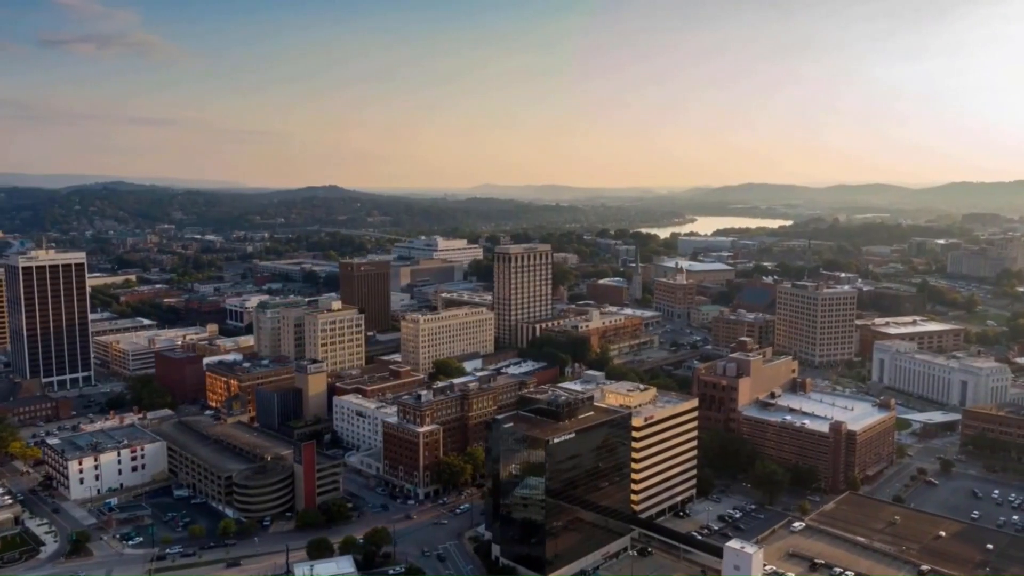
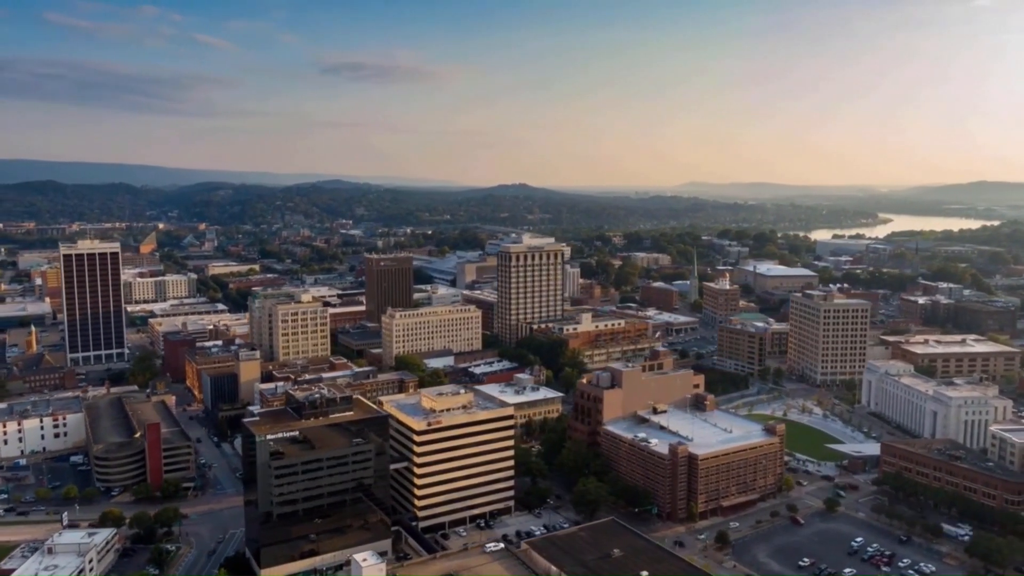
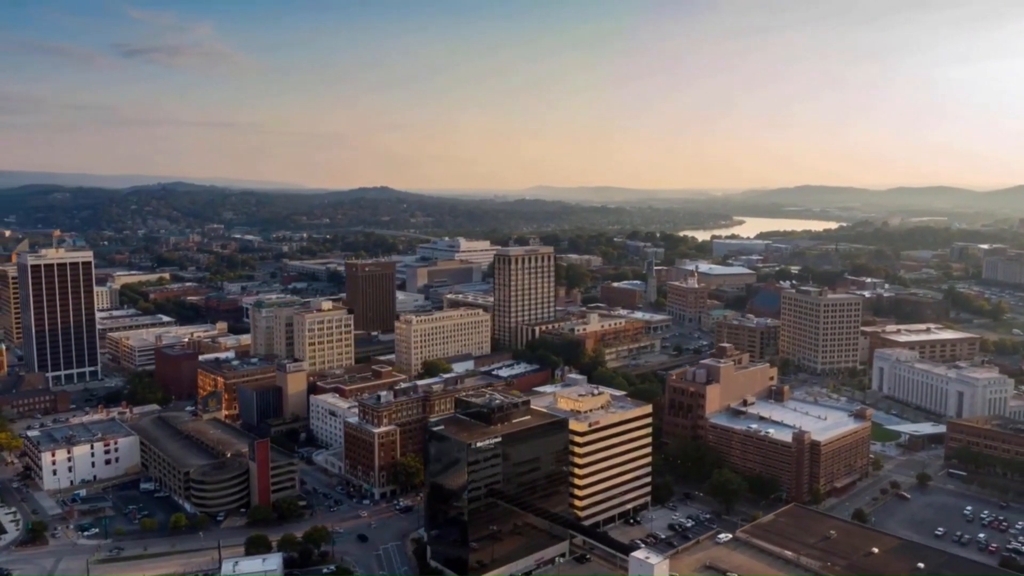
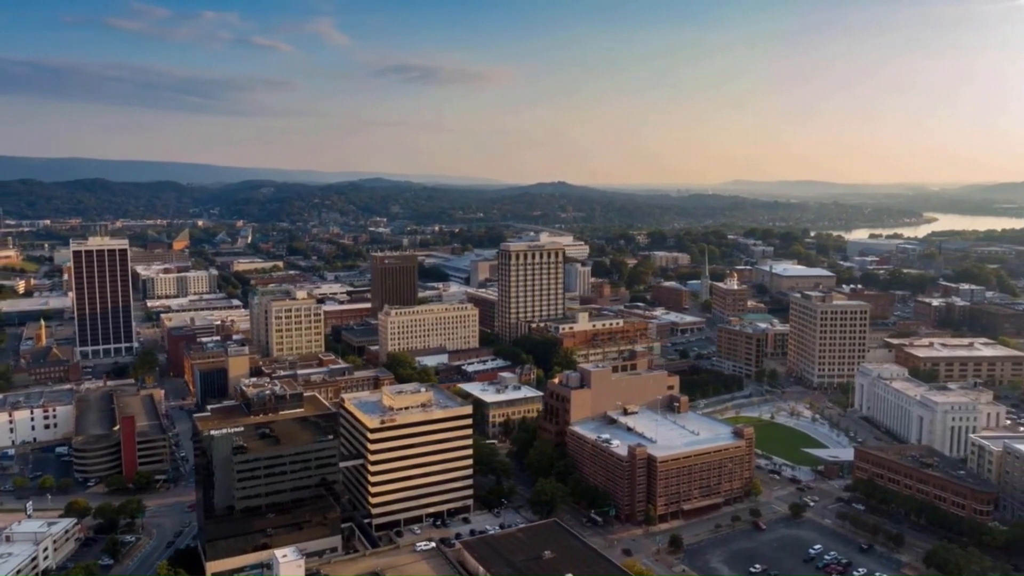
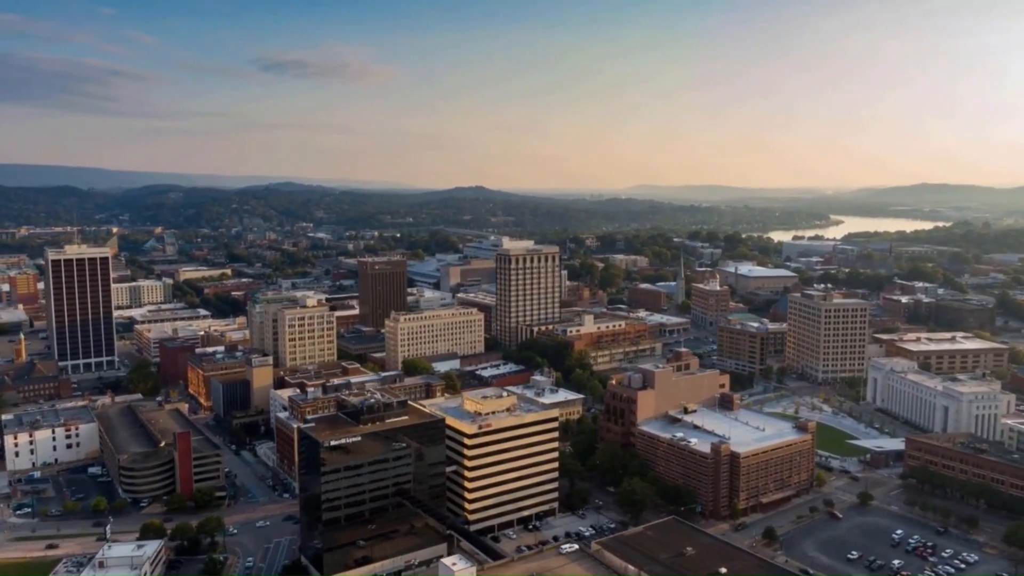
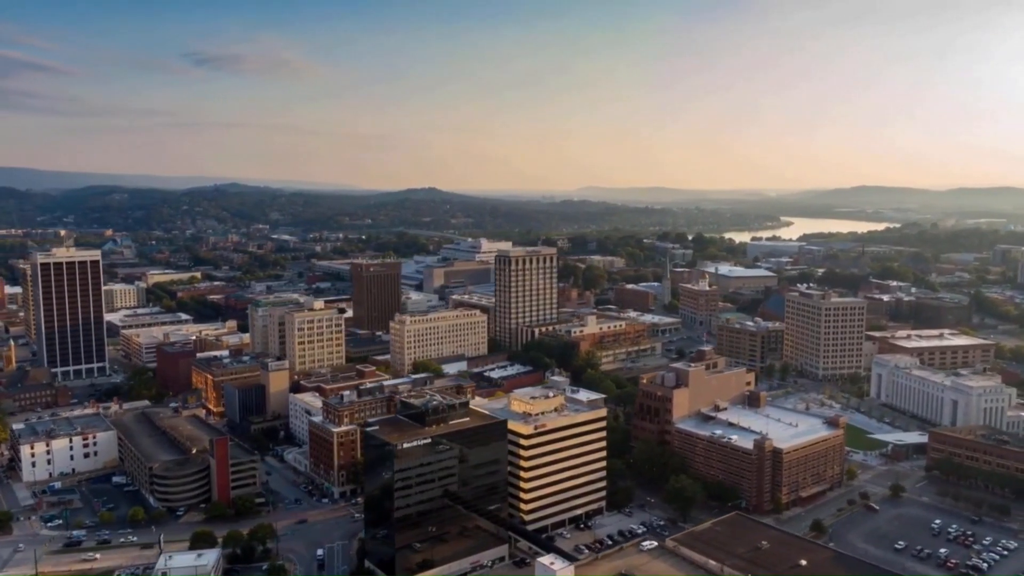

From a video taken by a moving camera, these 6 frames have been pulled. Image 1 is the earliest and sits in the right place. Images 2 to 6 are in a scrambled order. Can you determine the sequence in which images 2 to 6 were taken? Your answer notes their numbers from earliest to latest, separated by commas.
3, 6, 5, 2, 4
